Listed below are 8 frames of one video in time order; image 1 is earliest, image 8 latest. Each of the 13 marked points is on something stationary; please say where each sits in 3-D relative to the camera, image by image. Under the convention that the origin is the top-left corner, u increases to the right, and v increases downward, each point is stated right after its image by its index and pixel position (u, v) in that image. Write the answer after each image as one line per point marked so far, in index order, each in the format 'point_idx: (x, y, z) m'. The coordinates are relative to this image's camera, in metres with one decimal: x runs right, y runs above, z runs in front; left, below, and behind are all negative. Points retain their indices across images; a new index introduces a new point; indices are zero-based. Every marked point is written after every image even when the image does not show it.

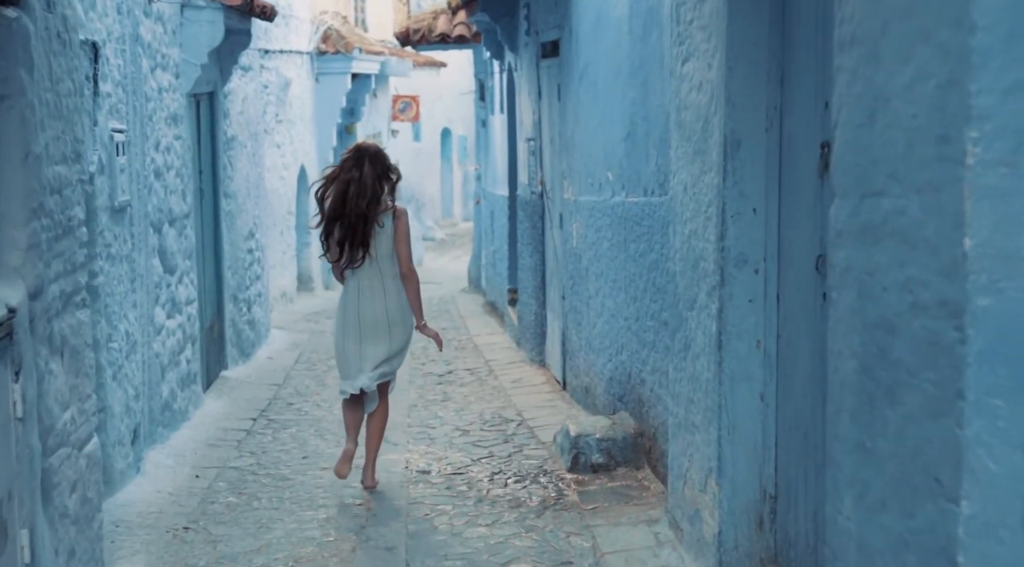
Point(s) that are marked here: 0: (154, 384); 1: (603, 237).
0: (-2.0, -0.6, +7.8) m
1: (+0.5, +0.3, +7.7) m
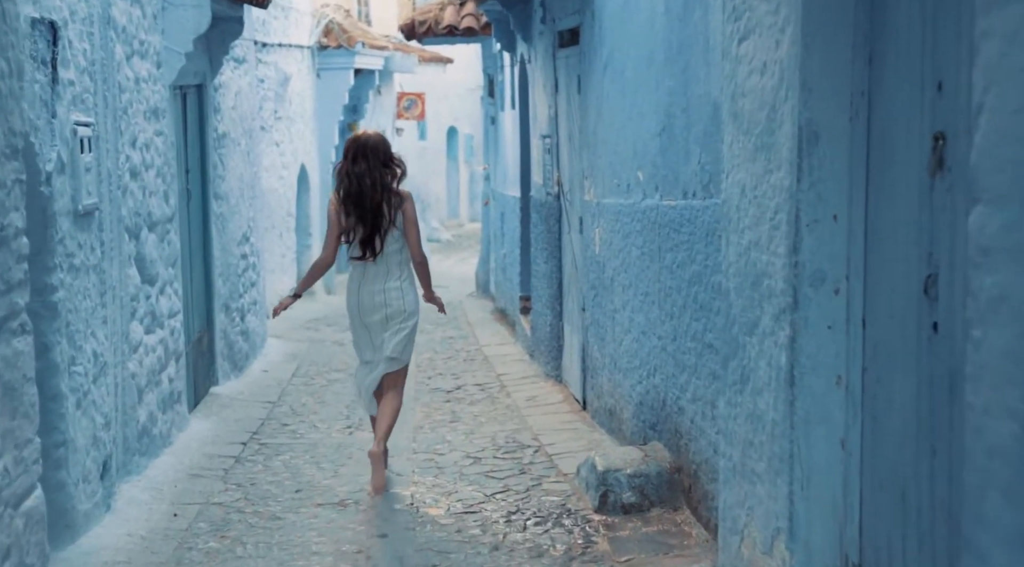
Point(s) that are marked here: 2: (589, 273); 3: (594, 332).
0: (-1.9, -0.6, +6.9) m
1: (+0.6, +0.2, +6.9) m
2: (+0.5, +0.1, +8.3) m
3: (+0.5, -0.3, +8.2) m
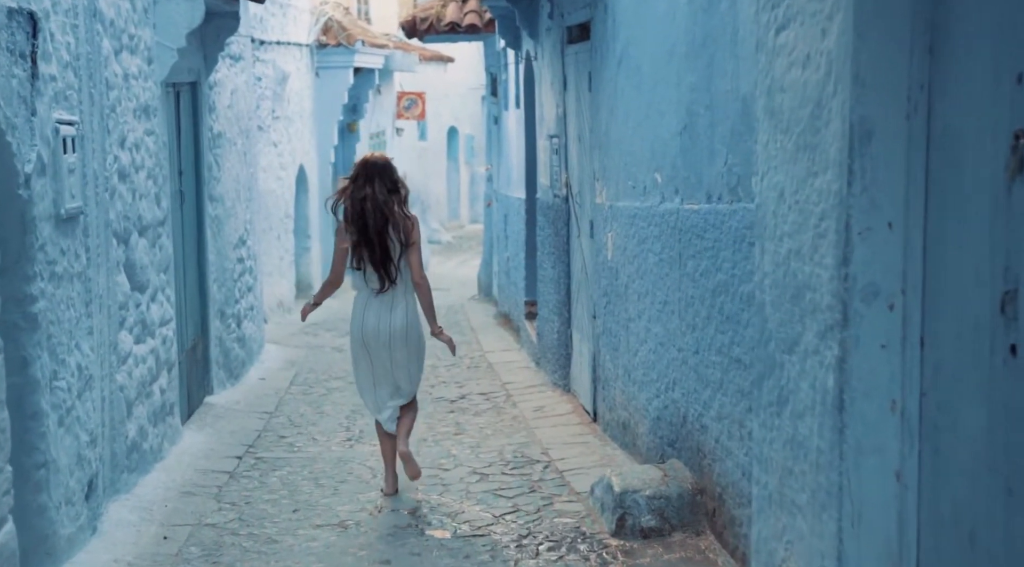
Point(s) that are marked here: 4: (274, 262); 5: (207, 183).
0: (-1.9, -0.7, +6.6) m
1: (+0.6, +0.2, +6.5) m
2: (+0.5, 0.0, +7.9) m
3: (+0.5, -0.3, +7.8) m
4: (-2.6, +0.2, +15.1) m
5: (-2.1, +0.7, +9.6) m
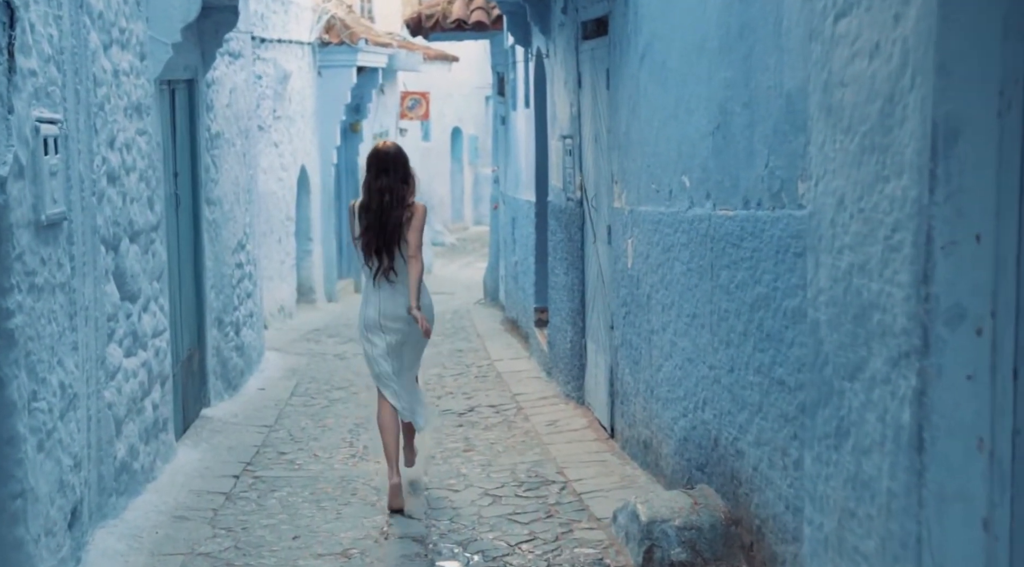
0: (-1.8, -0.7, +6.1) m
1: (+0.7, +0.1, +6.1) m
2: (+0.6, 0.0, +7.5) m
3: (+0.6, -0.4, +7.4) m
4: (-2.6, +0.2, +14.7) m
5: (-2.1, +0.7, +9.2) m
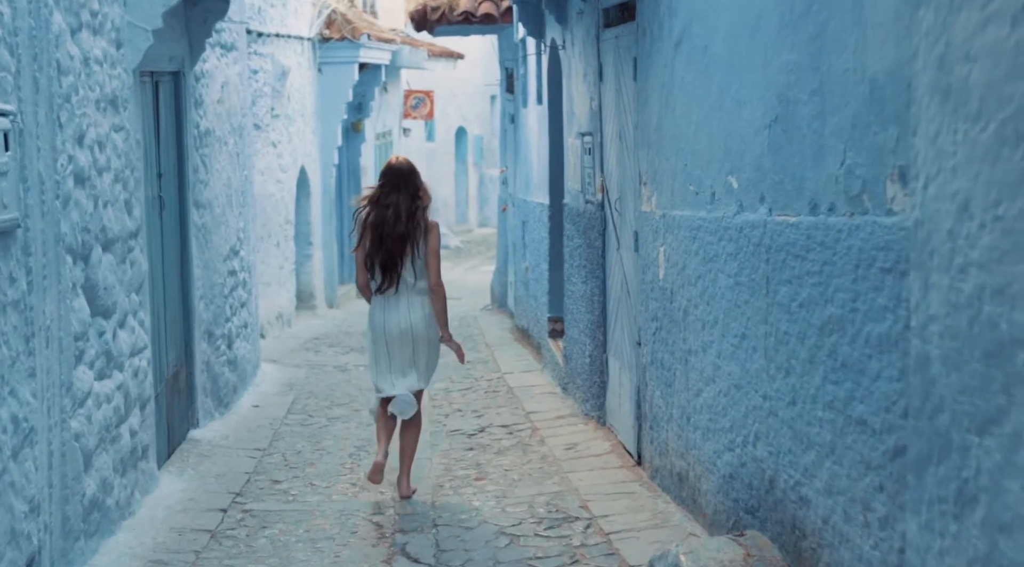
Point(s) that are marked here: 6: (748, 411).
0: (-1.7, -0.8, +5.4) m
1: (+0.8, +0.1, +5.3) m
2: (+0.7, -0.1, +6.7) m
3: (+0.7, -0.4, +6.6) m
4: (-2.5, +0.1, +13.9) m
5: (-2.0, +0.6, +8.5) m
6: (+0.9, -0.5, +5.0) m
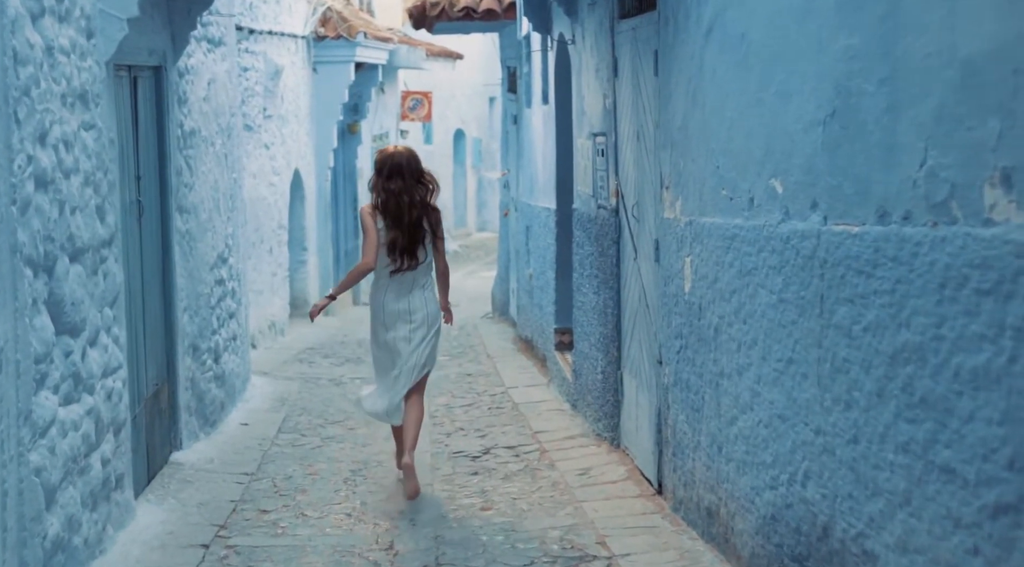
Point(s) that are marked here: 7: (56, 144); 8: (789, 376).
0: (-1.7, -0.8, +4.8) m
1: (+0.8, 0.0, +4.8) m
2: (+0.7, -0.1, +6.1) m
3: (+0.7, -0.5, +6.1) m
4: (-2.4, 0.0, +13.3) m
5: (-1.9, +0.5, +7.9) m
6: (+0.9, -0.5, +4.4) m
7: (-1.8, +0.5, +5.3) m
8: (+0.9, -0.3, +4.4) m
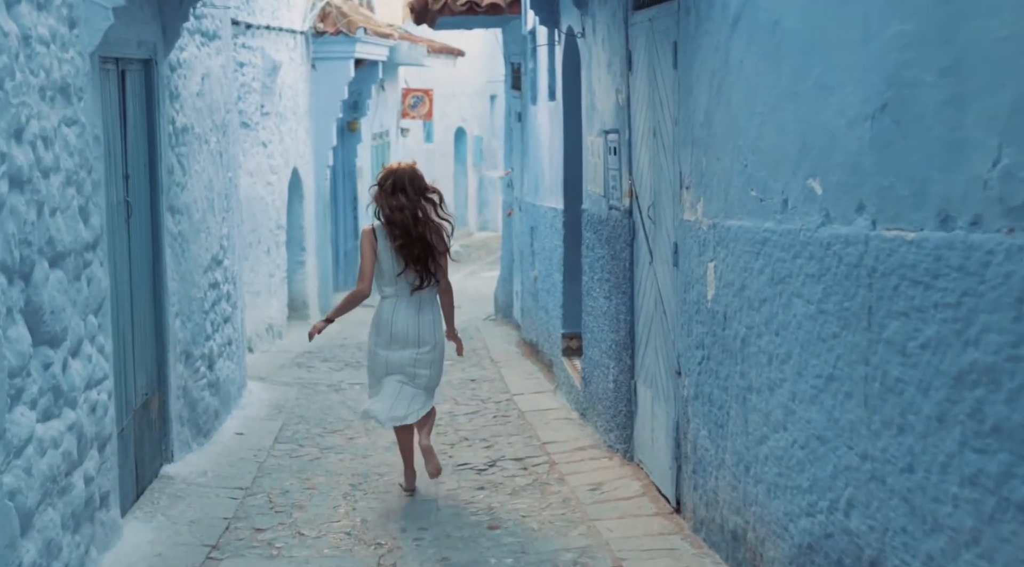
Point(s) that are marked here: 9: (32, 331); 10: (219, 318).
0: (-1.6, -0.9, +4.4) m
1: (+0.9, 0.0, +4.4) m
2: (+0.8, -0.2, +5.8) m
3: (+0.8, -0.5, +5.7) m
4: (-2.4, 0.0, +13.0) m
5: (-1.9, +0.5, +7.5) m
6: (+0.9, -0.5, +4.0) m
7: (-1.7, +0.5, +4.9) m
8: (+0.9, -0.3, +4.0) m
9: (-1.7, -0.2, +4.9) m
10: (-2.0, -0.2, +9.2) m
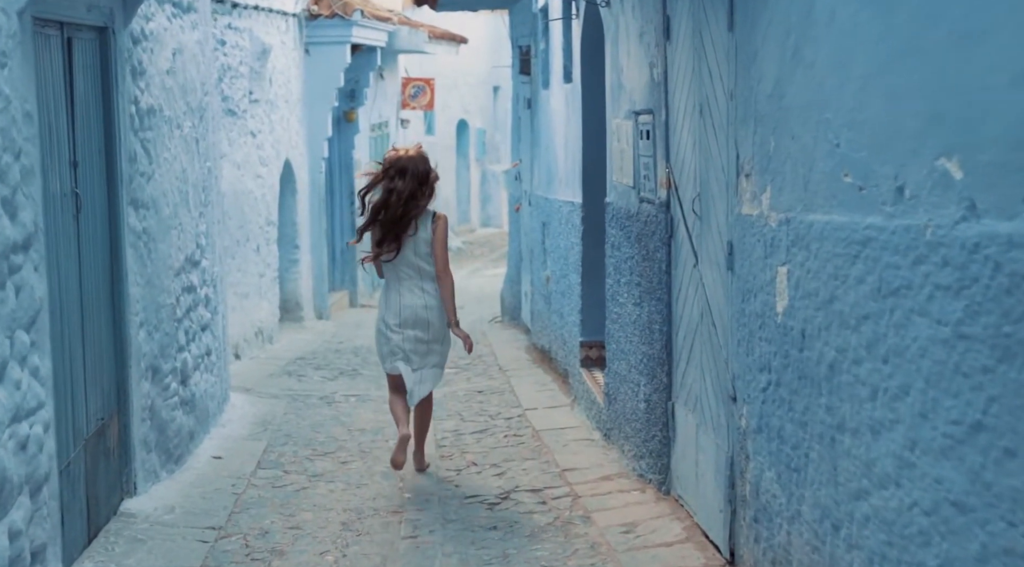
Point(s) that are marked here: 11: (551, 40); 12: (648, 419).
0: (-1.6, -0.9, +3.4) m
1: (+1.0, -0.1, +3.3) m
2: (+0.8, -0.2, +4.7) m
3: (+0.9, -0.6, +4.6) m
4: (-2.3, 0.0, +11.9) m
5: (-1.8, +0.5, +6.5) m
6: (+1.0, -0.6, +2.9) m
7: (-1.6, +0.5, +3.8) m
8: (+1.0, -0.4, +3.0) m
9: (-1.6, -0.2, +3.9) m
10: (-1.9, -0.2, +8.1) m
11: (+0.3, +1.8, +10.3) m
12: (+0.7, -0.7, +6.6) m
